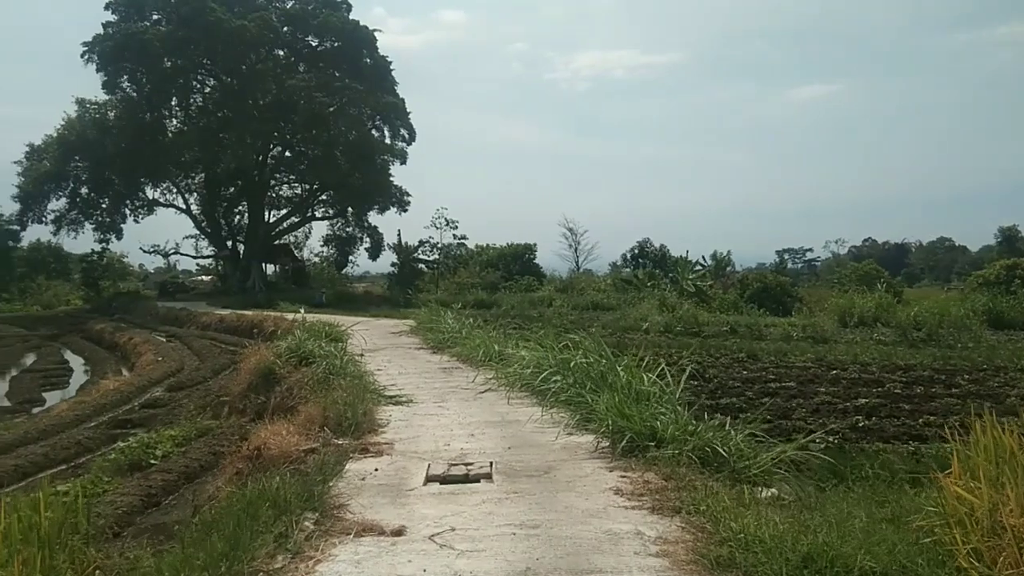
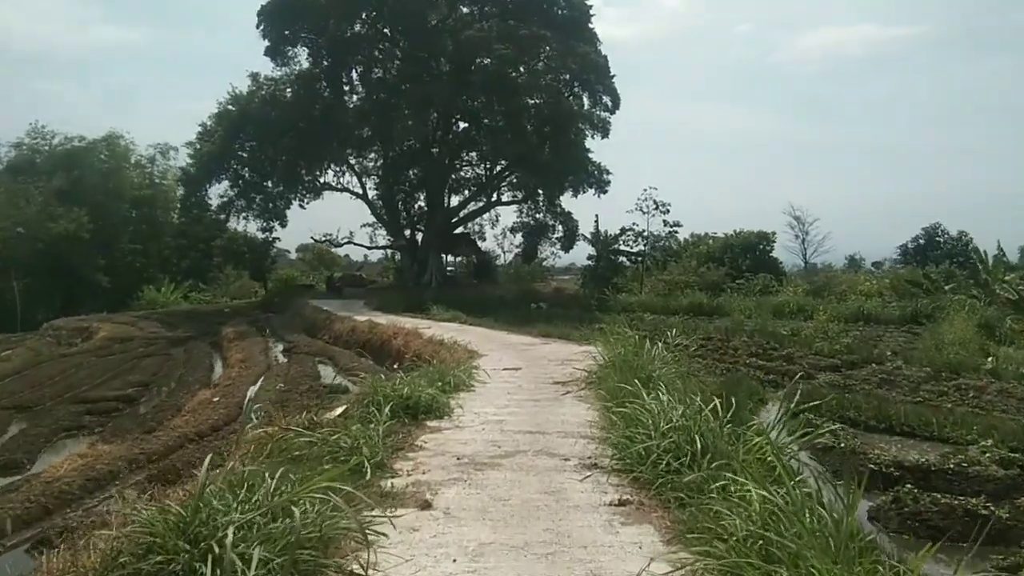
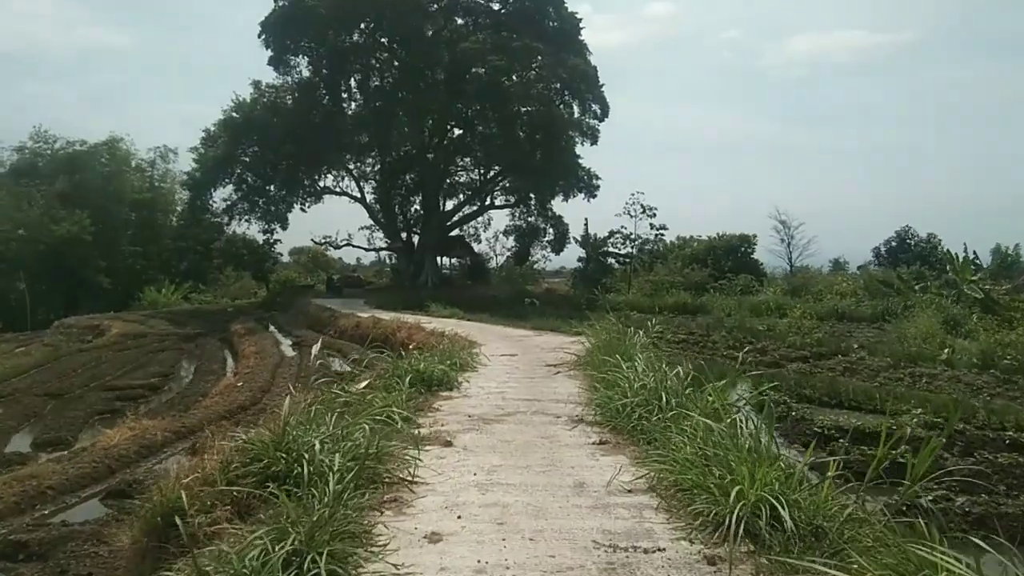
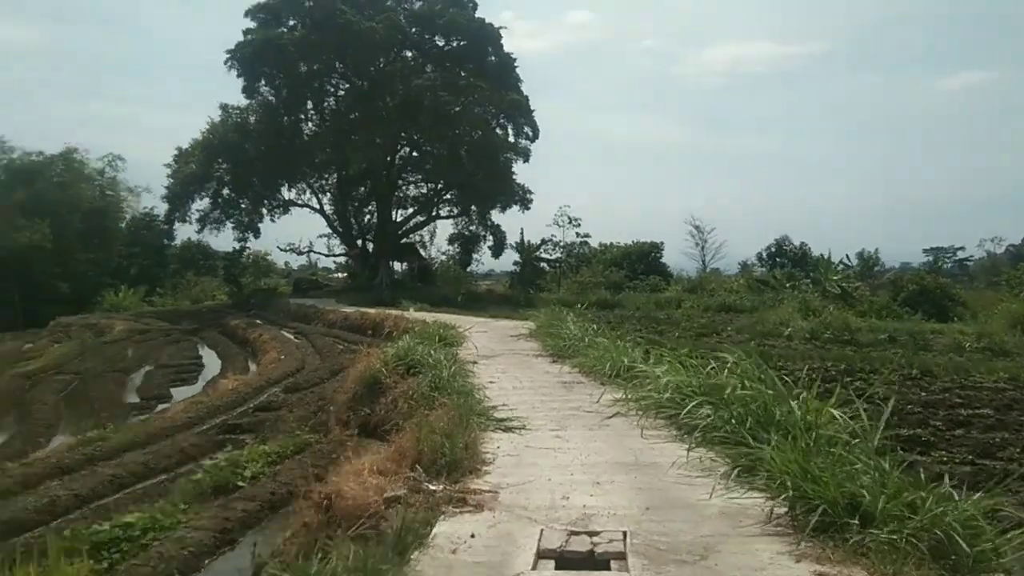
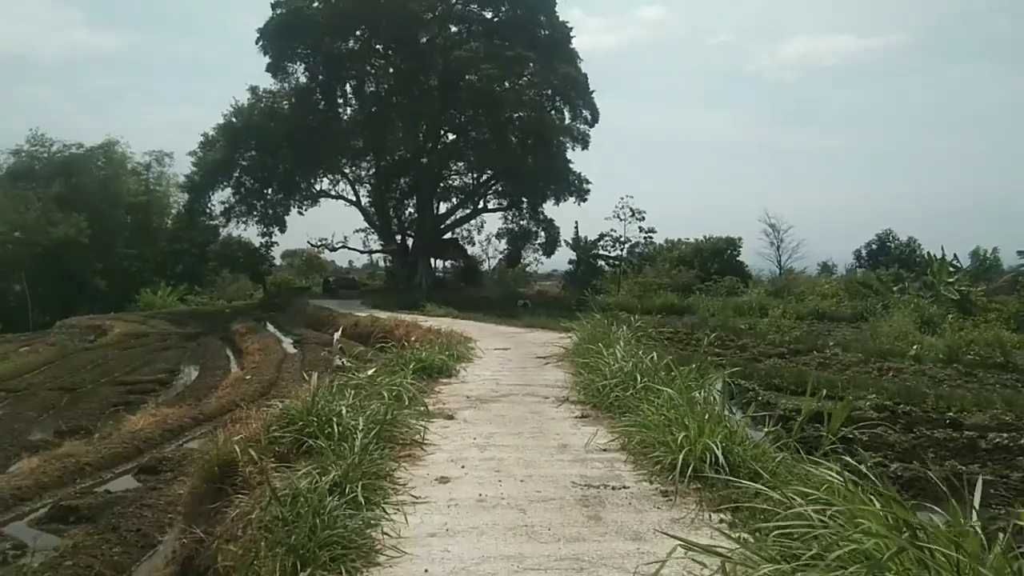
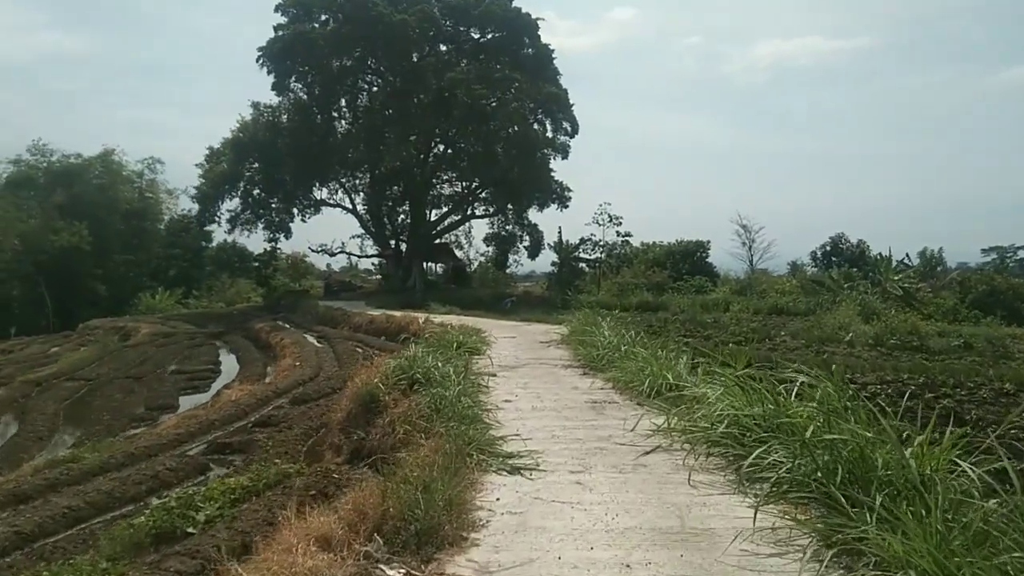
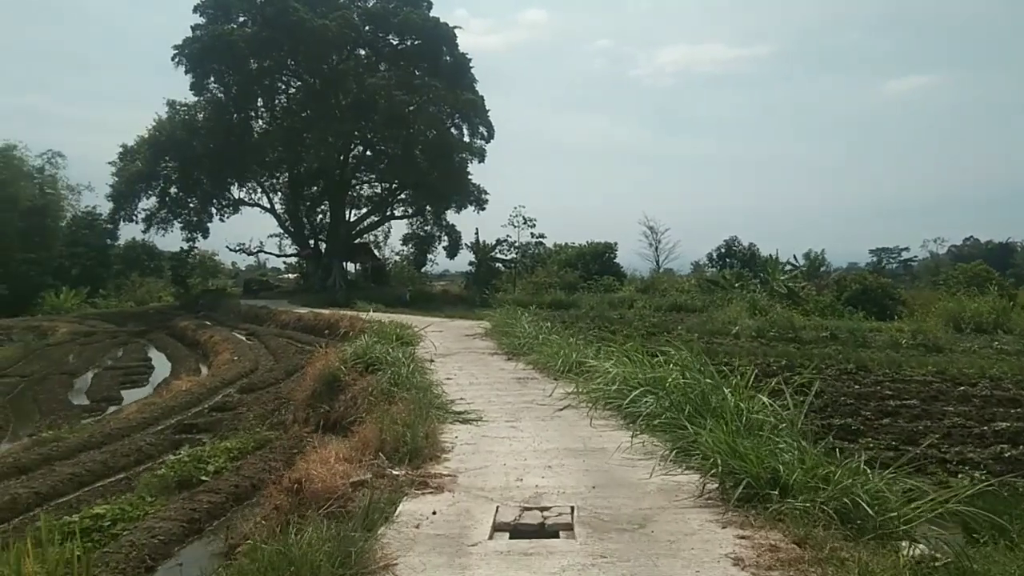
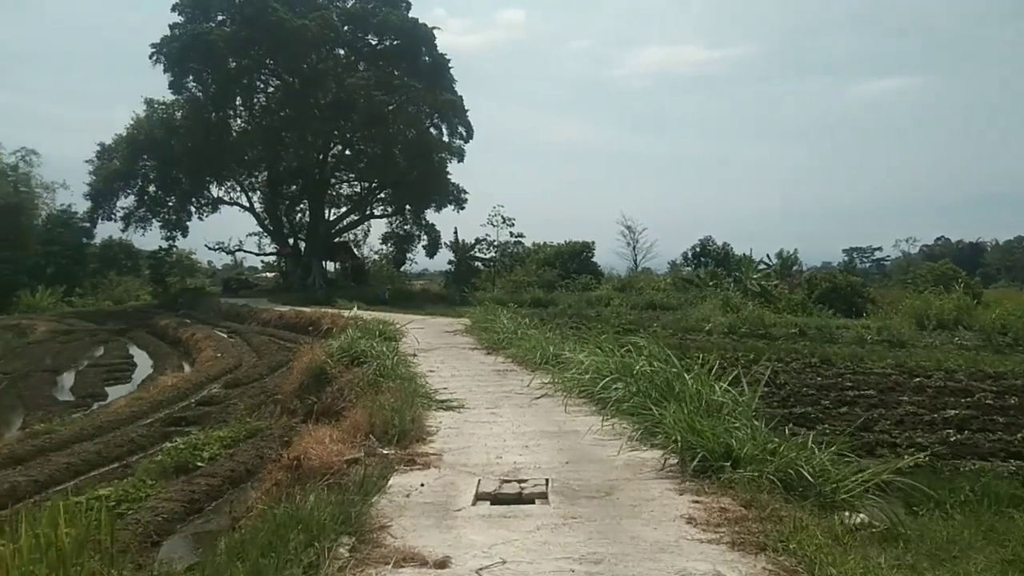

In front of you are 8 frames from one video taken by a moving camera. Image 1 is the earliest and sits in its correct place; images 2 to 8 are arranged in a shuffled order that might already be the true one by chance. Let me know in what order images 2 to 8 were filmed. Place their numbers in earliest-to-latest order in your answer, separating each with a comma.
8, 7, 4, 6, 5, 3, 2
